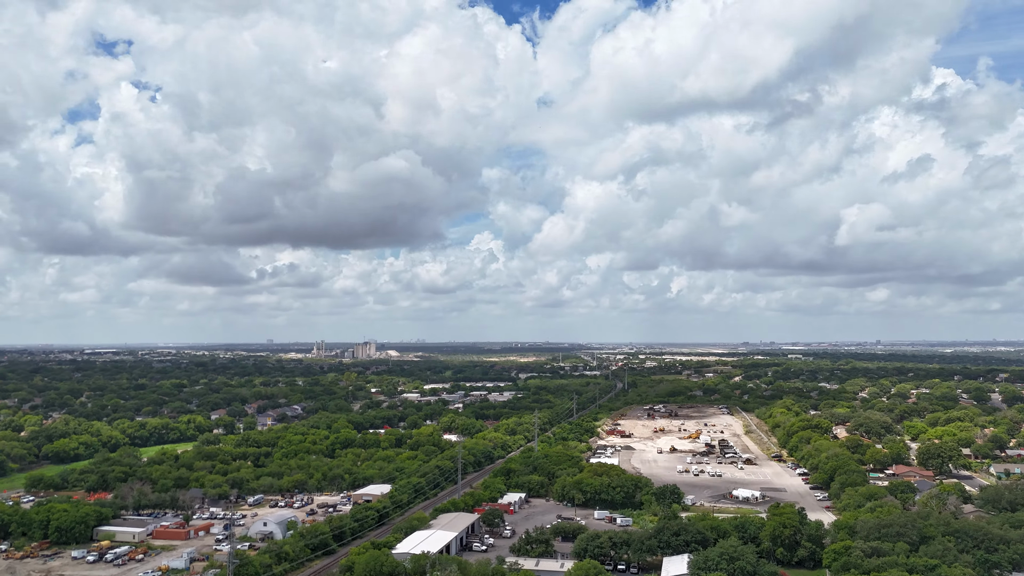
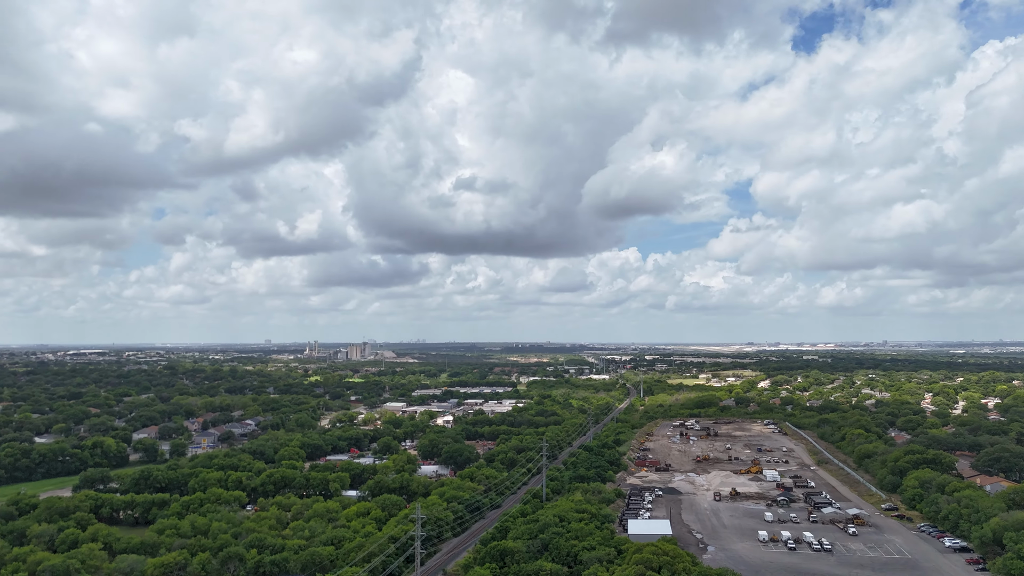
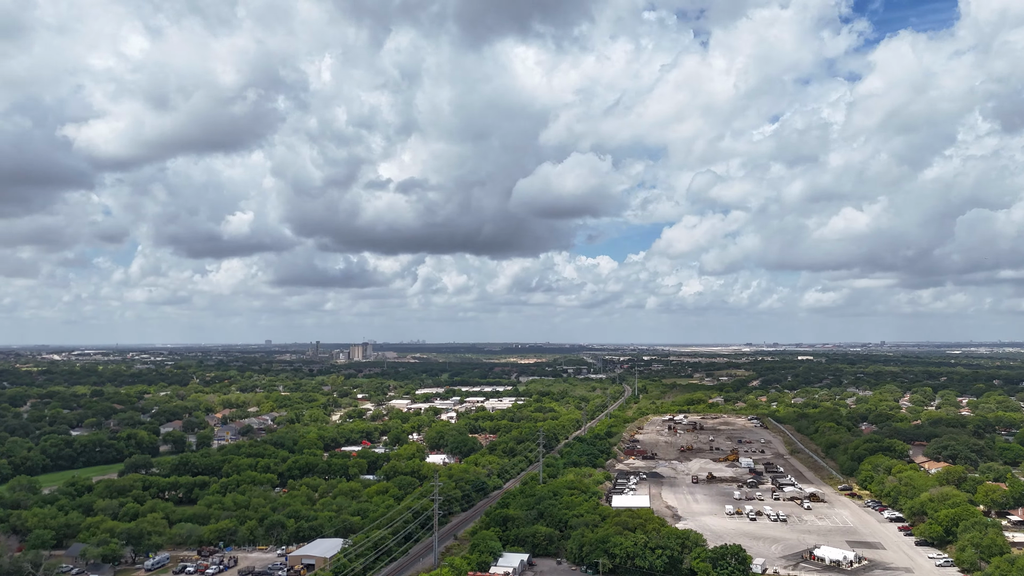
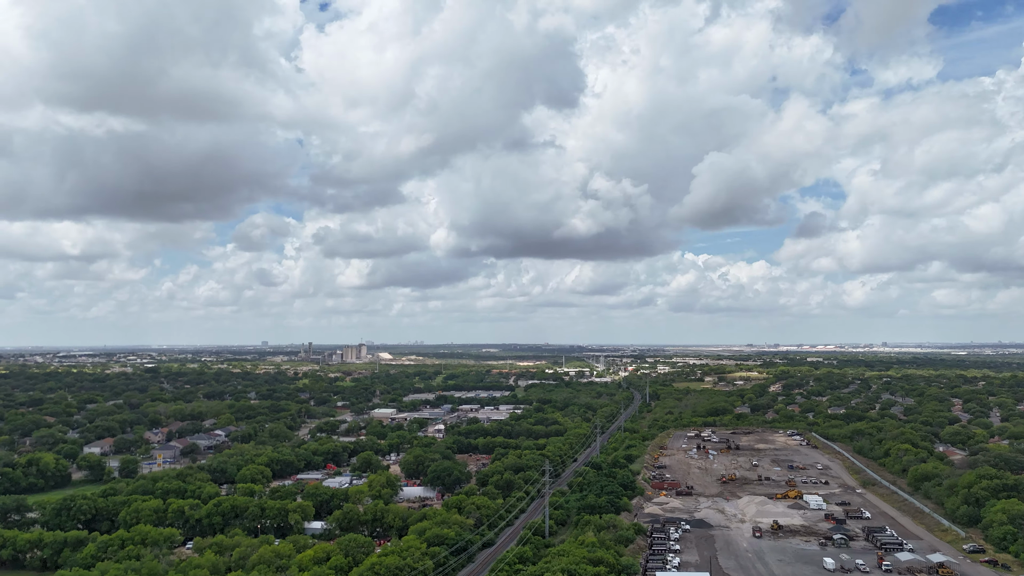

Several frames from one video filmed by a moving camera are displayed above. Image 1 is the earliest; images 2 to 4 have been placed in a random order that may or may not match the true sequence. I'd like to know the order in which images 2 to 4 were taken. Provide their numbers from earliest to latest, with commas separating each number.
3, 2, 4
